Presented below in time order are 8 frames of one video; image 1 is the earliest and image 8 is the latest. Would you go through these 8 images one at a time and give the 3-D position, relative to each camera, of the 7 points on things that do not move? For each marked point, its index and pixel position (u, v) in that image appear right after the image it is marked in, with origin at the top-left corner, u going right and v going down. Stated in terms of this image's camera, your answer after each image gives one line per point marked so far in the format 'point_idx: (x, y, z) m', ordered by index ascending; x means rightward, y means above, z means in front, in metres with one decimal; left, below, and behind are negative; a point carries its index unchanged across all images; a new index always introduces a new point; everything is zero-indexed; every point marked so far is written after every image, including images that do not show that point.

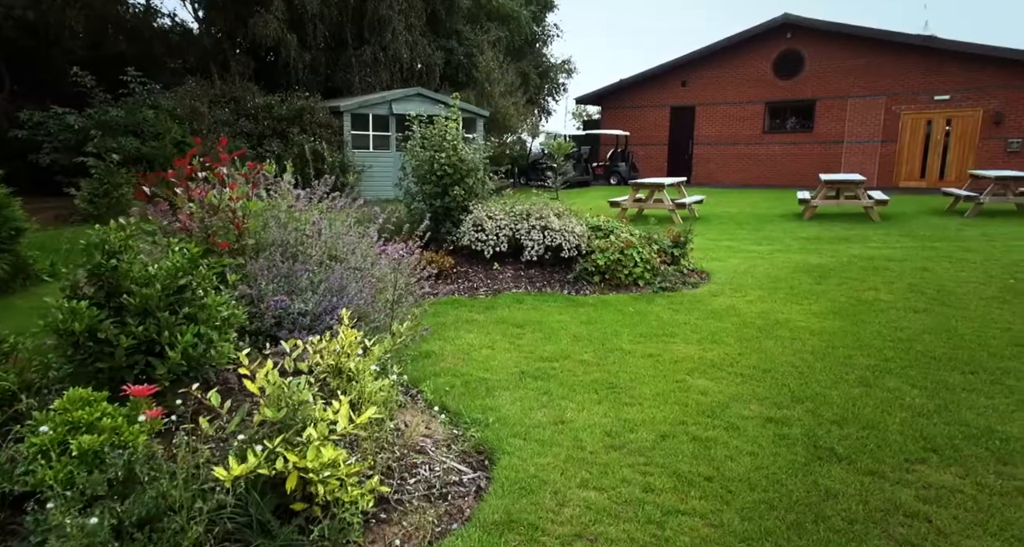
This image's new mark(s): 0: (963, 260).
0: (+4.3, +0.1, +5.6) m
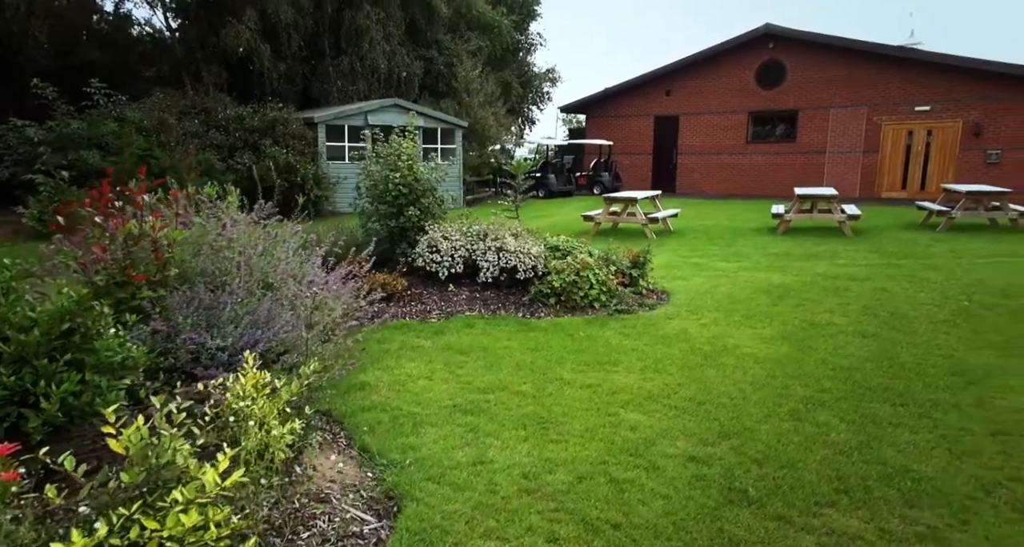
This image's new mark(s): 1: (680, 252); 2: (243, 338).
0: (+3.9, -0.1, +5.7) m
1: (+2.1, +0.3, +7.5) m
2: (-1.1, -0.3, +2.4) m
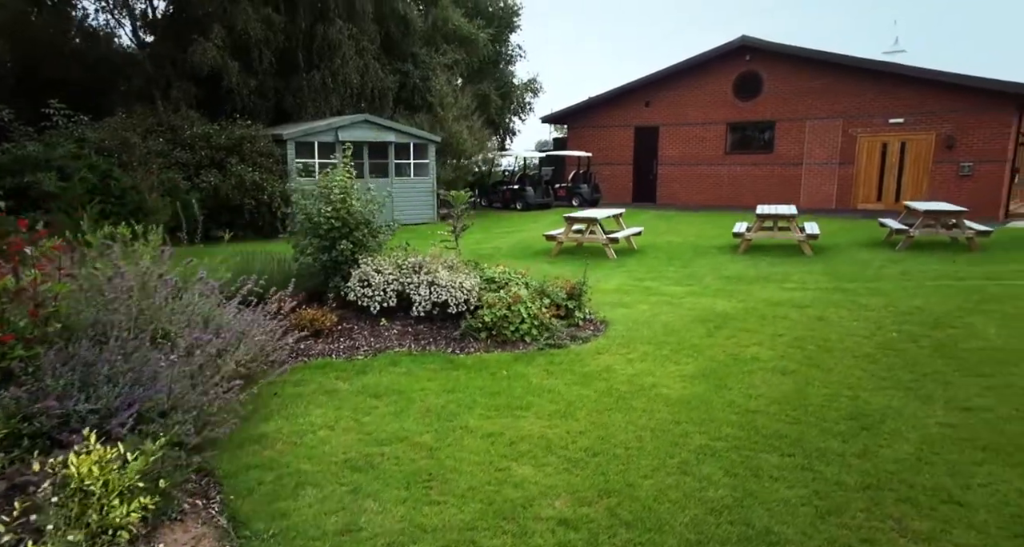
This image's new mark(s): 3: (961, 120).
0: (+3.4, -0.3, +5.7) m
1: (+1.6, 0.0, +7.6) m
2: (-1.6, -0.5, +2.4) m
3: (+12.6, +4.4, +16.5) m
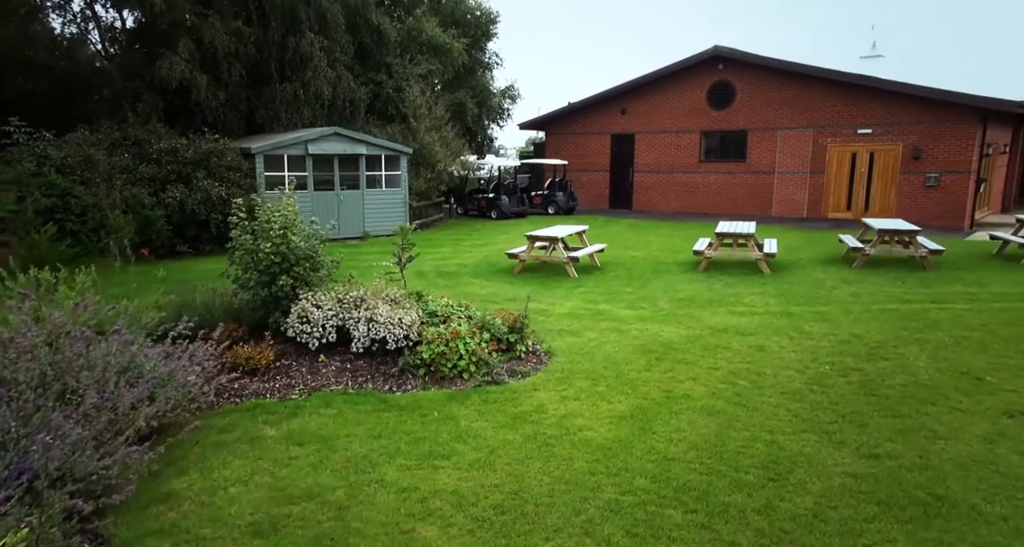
0: (+2.9, -0.6, +5.8) m
1: (+1.0, -0.3, +7.6) m
2: (-2.0, -0.8, +2.4) m
3: (+11.8, +4.1, +16.9) m
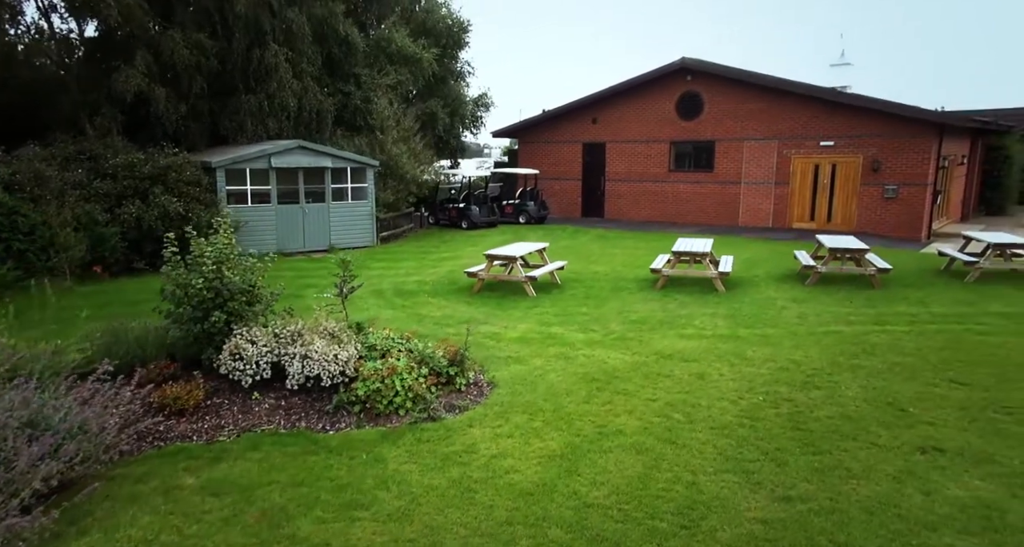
0: (+2.4, -0.9, +5.9) m
1: (+0.4, -0.6, +7.6) m
2: (-2.4, -1.1, +2.3) m
3: (+10.9, +3.8, +17.3) m
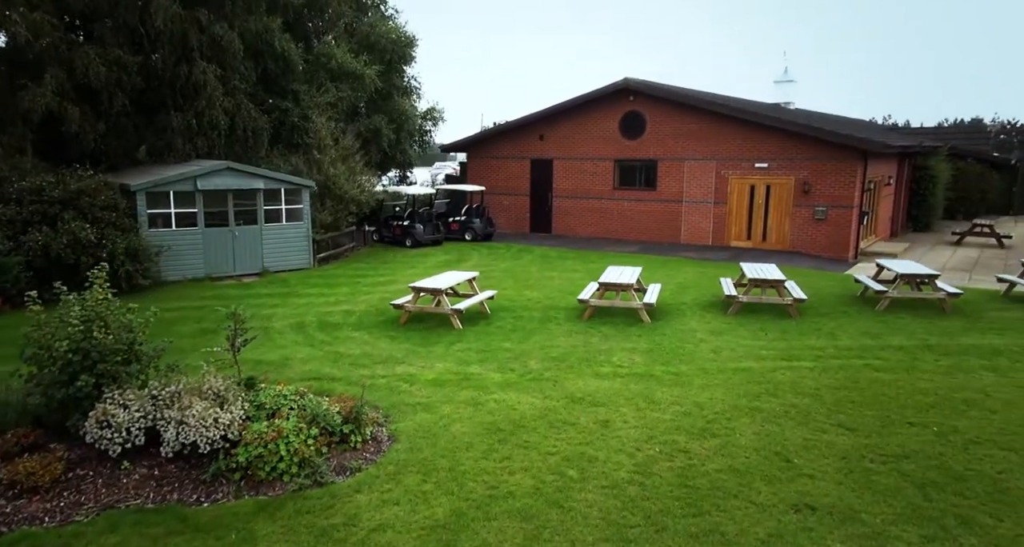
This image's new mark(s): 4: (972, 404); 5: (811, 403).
0: (+1.5, -1.3, +6.0) m
1: (-0.6, -1.0, +7.6) m
2: (-3.1, -1.5, +2.0) m
3: (+9.2, +3.2, +17.9) m
4: (+4.4, -1.3, +5.7) m
5: (+3.0, -1.3, +5.9) m
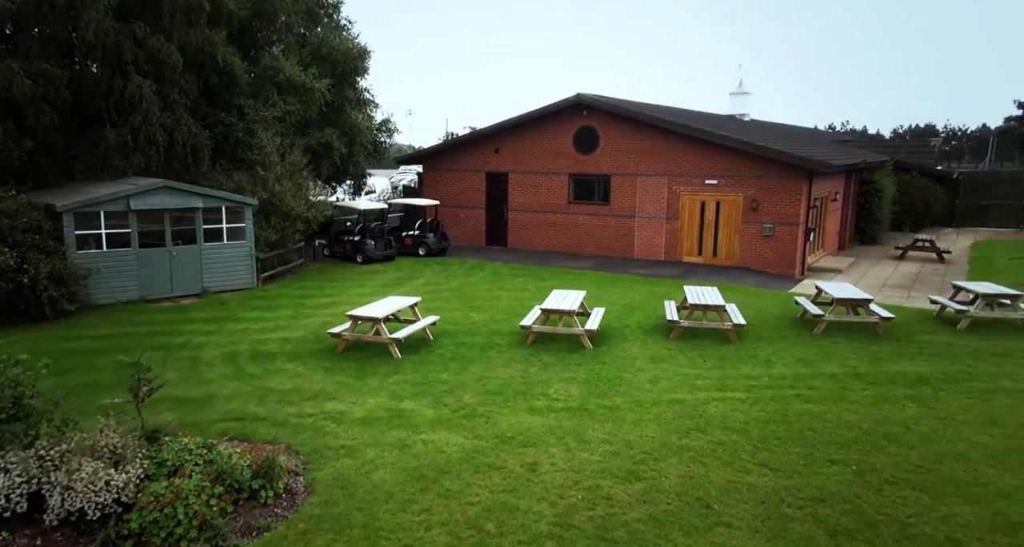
0: (+0.7, -1.7, +5.9) m
1: (-1.4, -1.4, +7.4) m
2: (-3.5, -1.8, +1.7) m
3: (+7.8, +2.8, +18.4) m
4: (+3.7, -1.6, +5.8) m
5: (+2.3, -1.7, +5.9) m
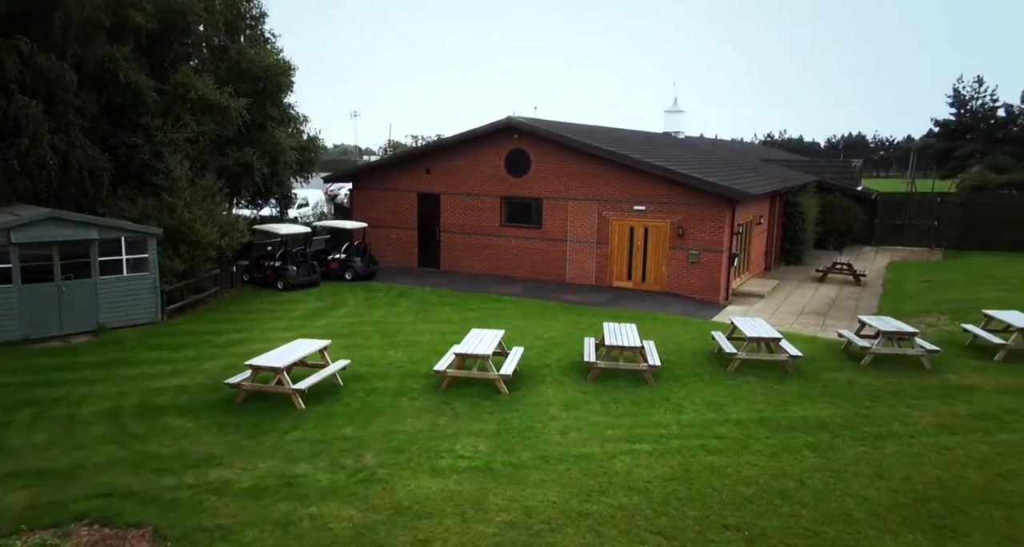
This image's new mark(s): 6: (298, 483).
0: (-0.3, -2.3, +5.7) m
1: (-2.5, -2.1, +7.0) m
2: (-4.1, -2.3, +1.1) m
3: (+5.6, +2.0, +18.8) m
4: (+2.7, -2.2, +5.9) m
5: (+1.3, -2.3, +5.8) m
6: (-2.2, -2.2, +6.3) m
